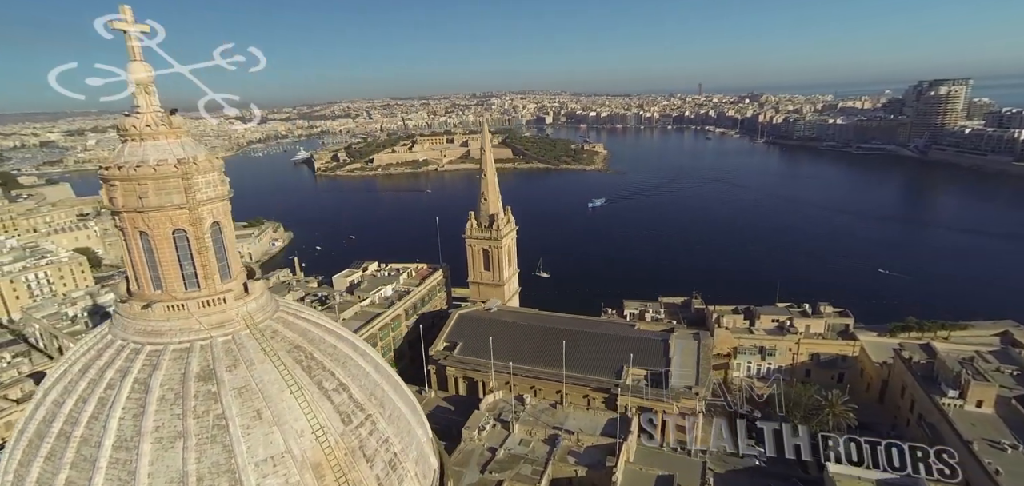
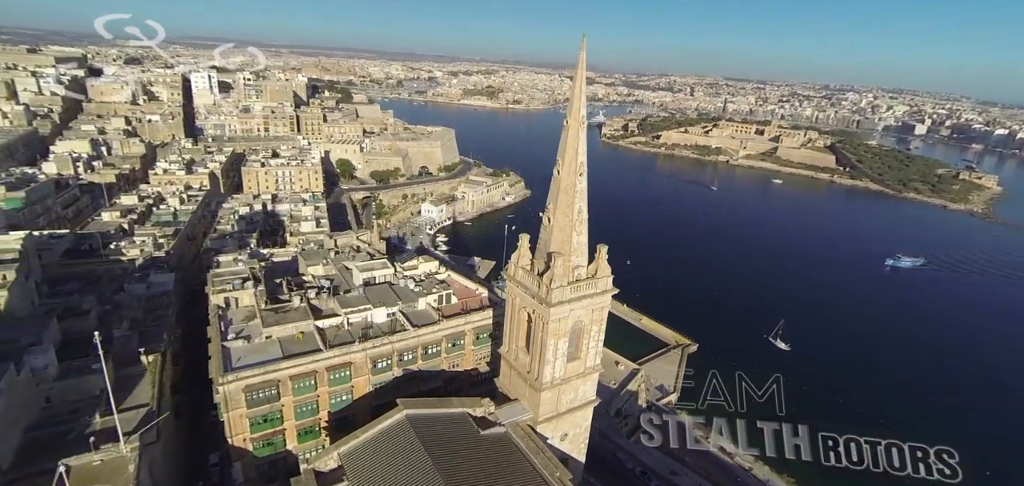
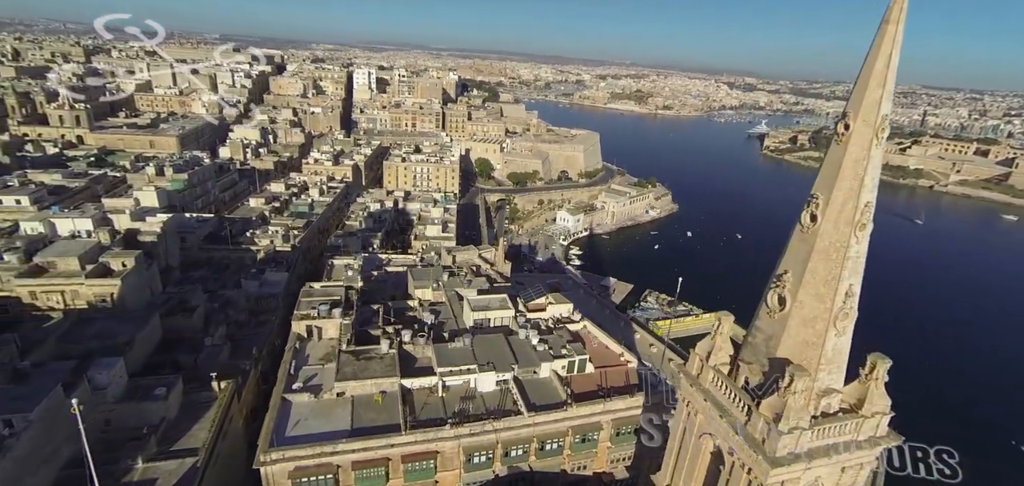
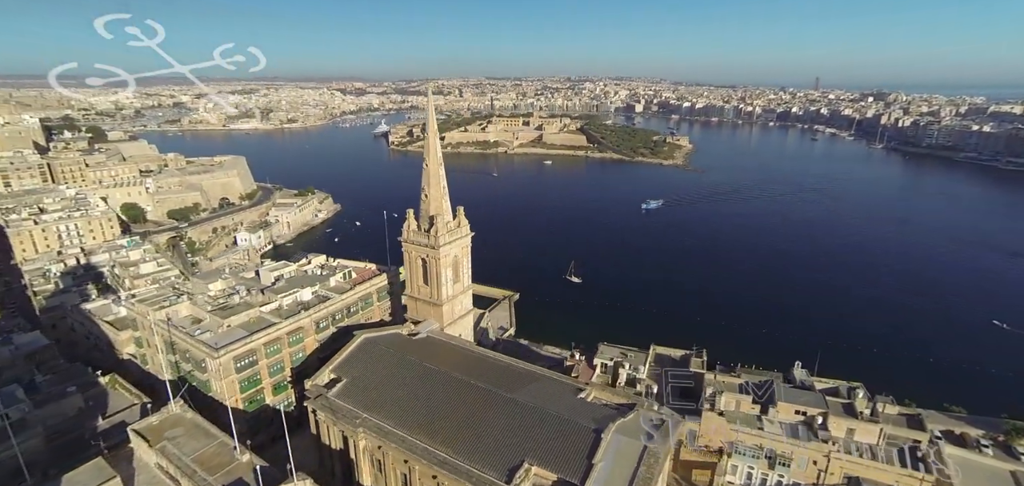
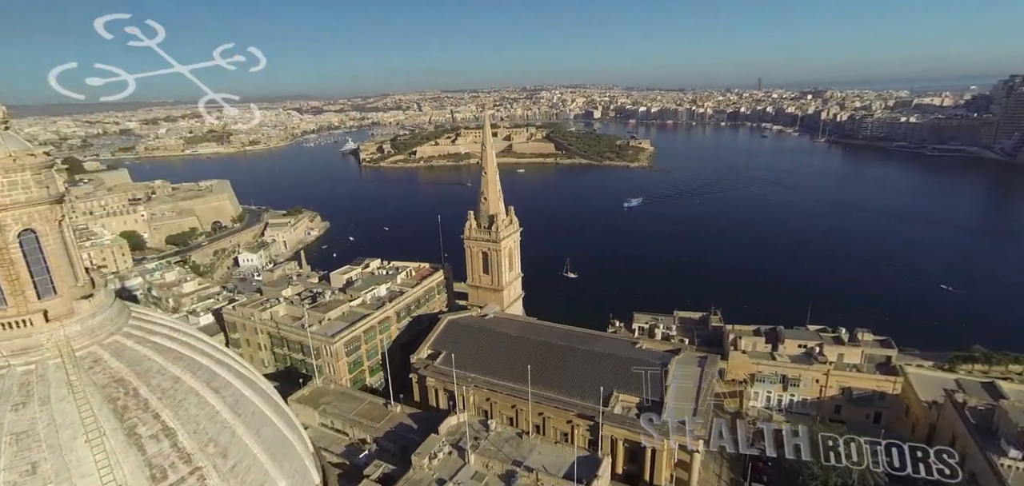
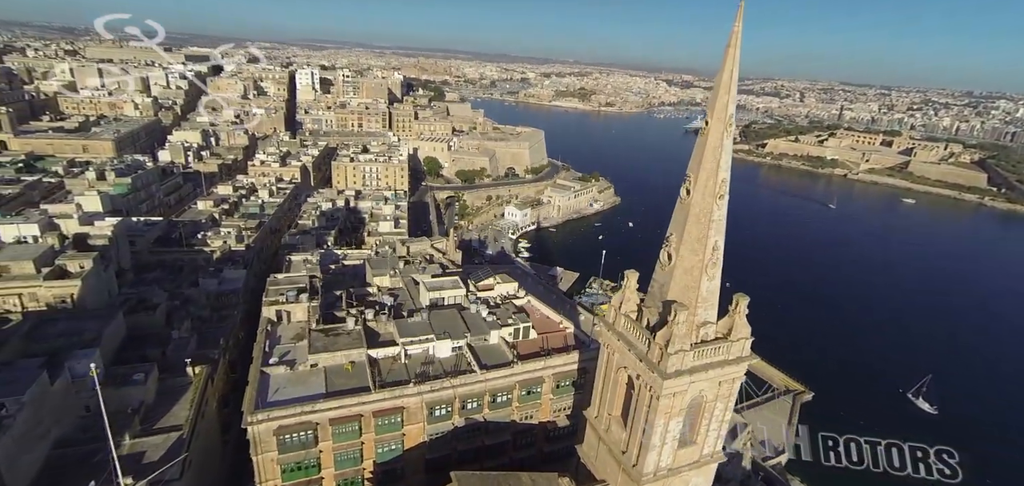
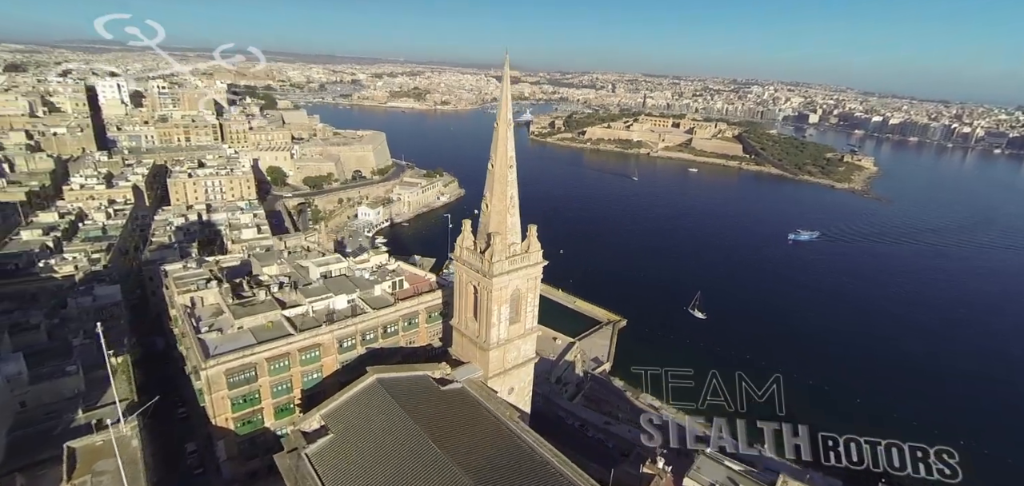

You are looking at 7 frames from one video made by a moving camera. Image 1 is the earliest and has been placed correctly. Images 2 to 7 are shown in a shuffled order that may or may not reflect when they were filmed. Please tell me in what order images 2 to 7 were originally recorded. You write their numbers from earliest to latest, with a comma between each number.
5, 4, 7, 2, 6, 3
